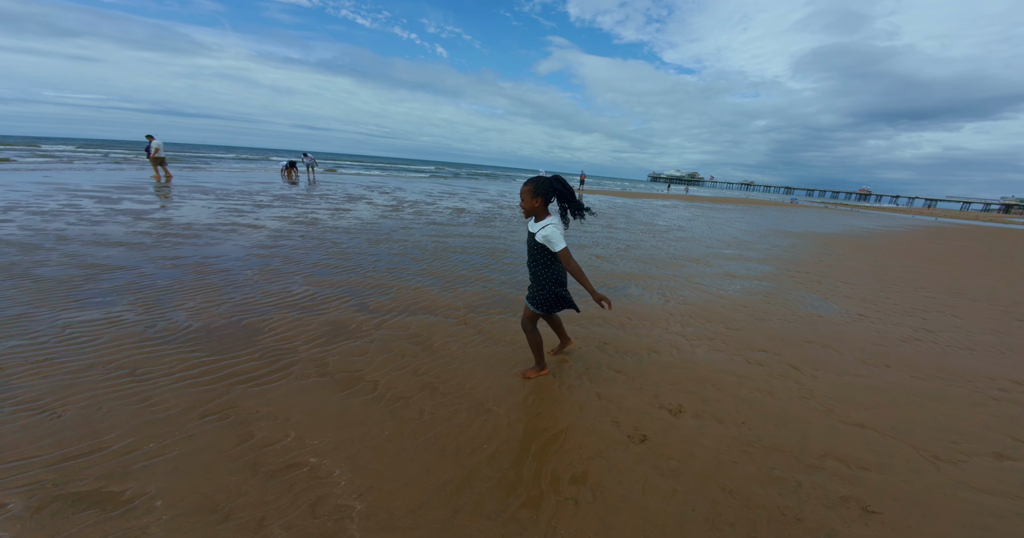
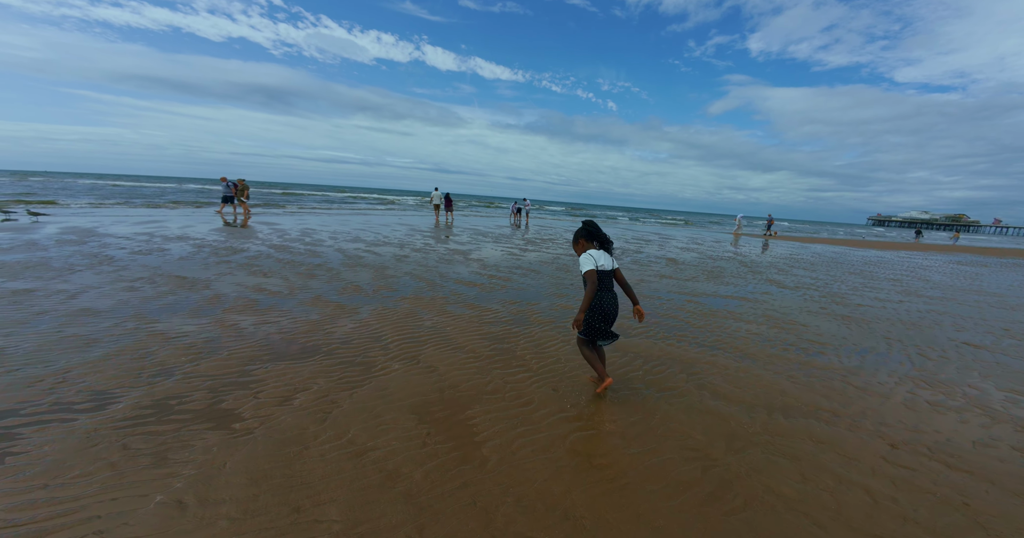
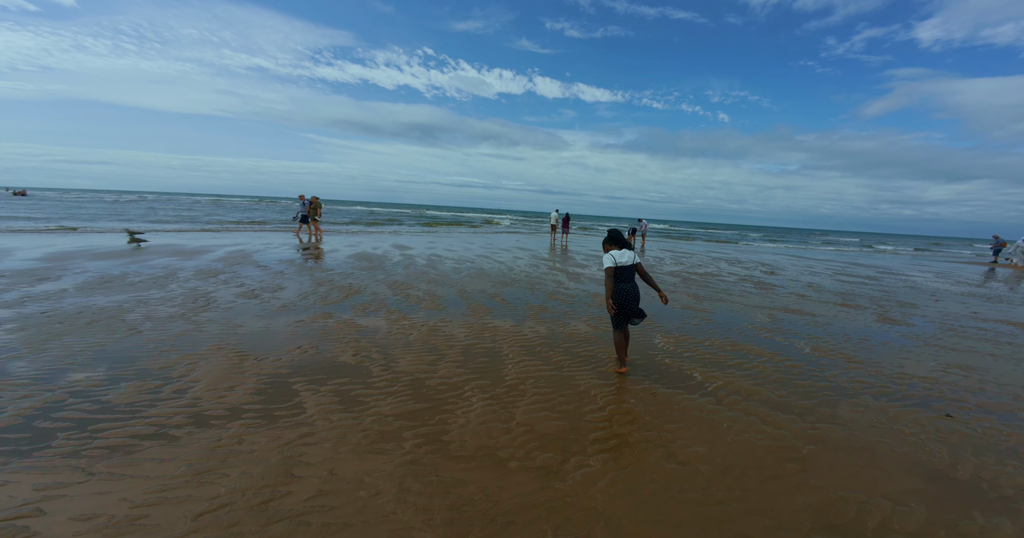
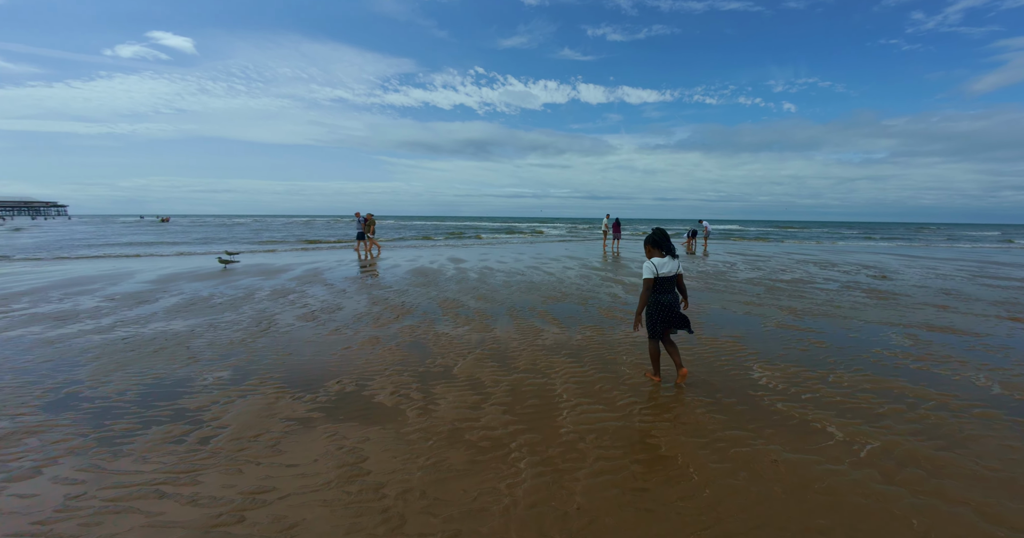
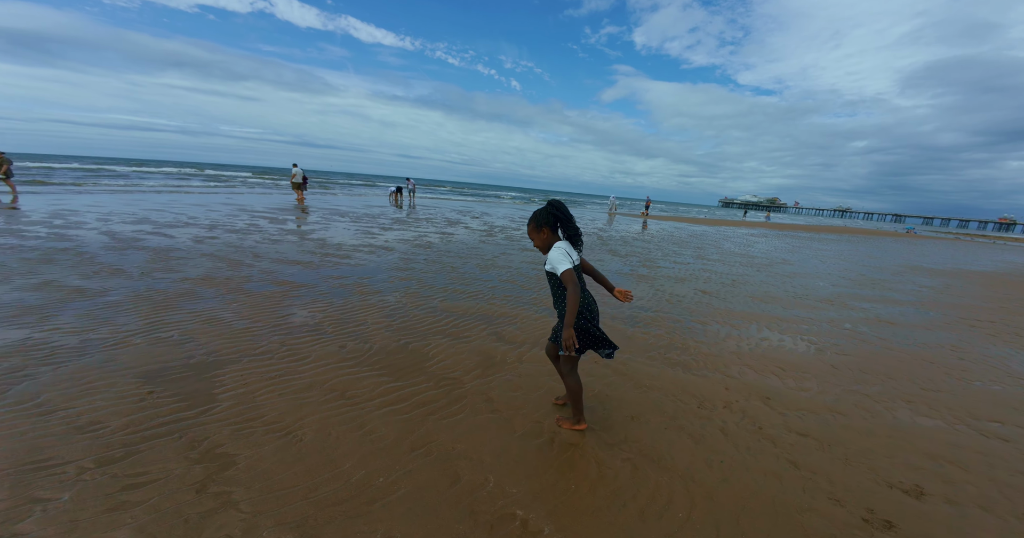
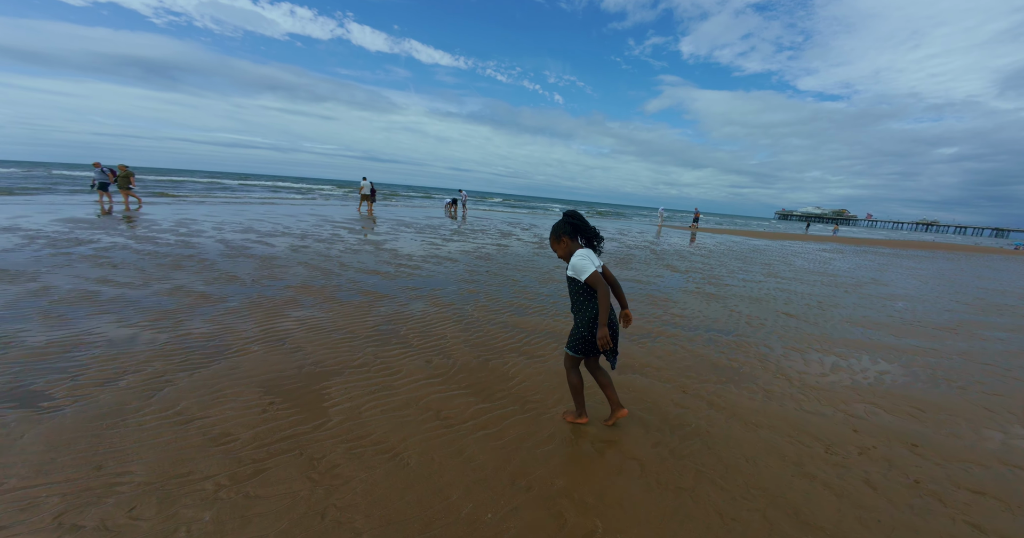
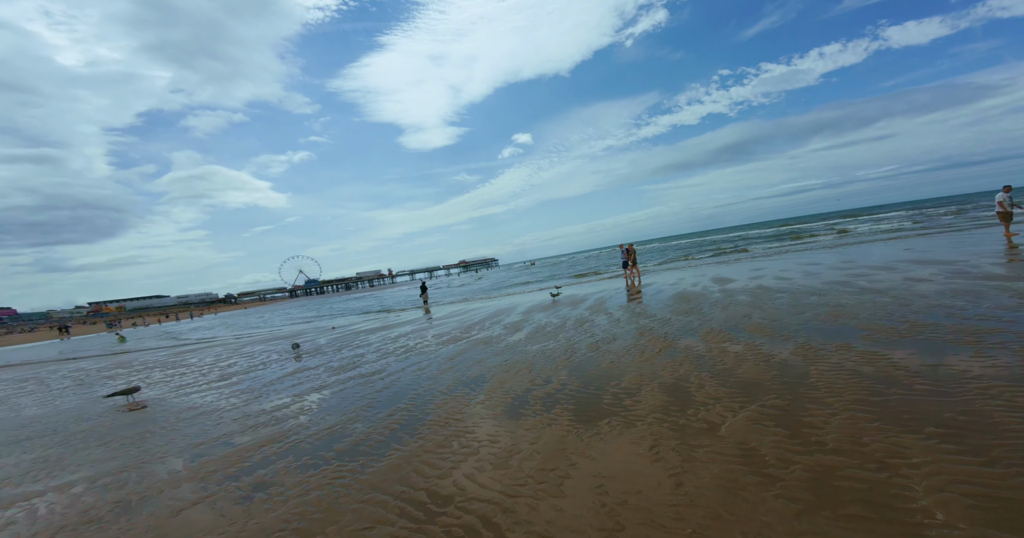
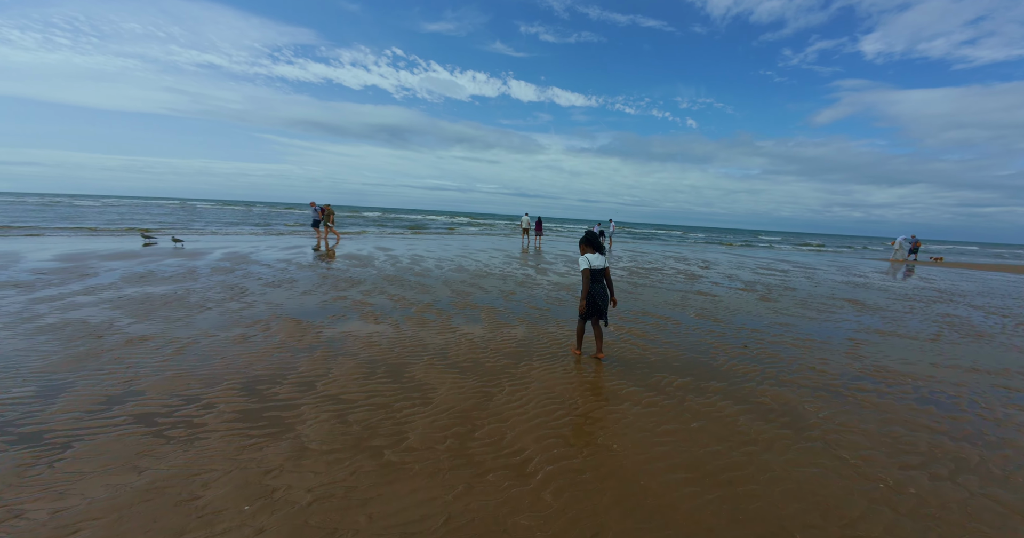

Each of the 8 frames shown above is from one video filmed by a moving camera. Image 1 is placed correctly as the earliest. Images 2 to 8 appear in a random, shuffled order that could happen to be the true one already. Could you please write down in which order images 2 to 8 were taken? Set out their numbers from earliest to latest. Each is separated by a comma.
5, 6, 2, 8, 3, 4, 7
